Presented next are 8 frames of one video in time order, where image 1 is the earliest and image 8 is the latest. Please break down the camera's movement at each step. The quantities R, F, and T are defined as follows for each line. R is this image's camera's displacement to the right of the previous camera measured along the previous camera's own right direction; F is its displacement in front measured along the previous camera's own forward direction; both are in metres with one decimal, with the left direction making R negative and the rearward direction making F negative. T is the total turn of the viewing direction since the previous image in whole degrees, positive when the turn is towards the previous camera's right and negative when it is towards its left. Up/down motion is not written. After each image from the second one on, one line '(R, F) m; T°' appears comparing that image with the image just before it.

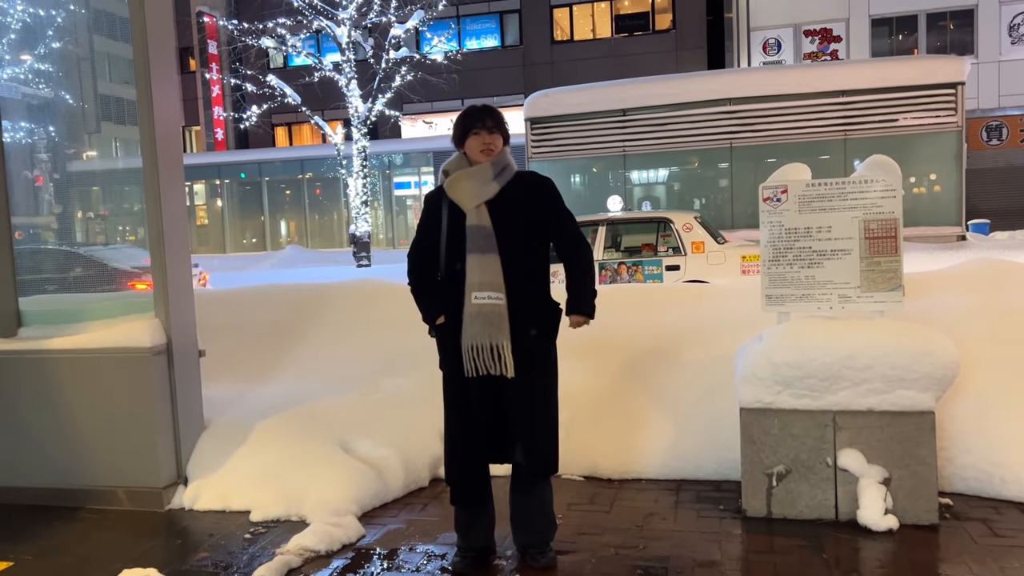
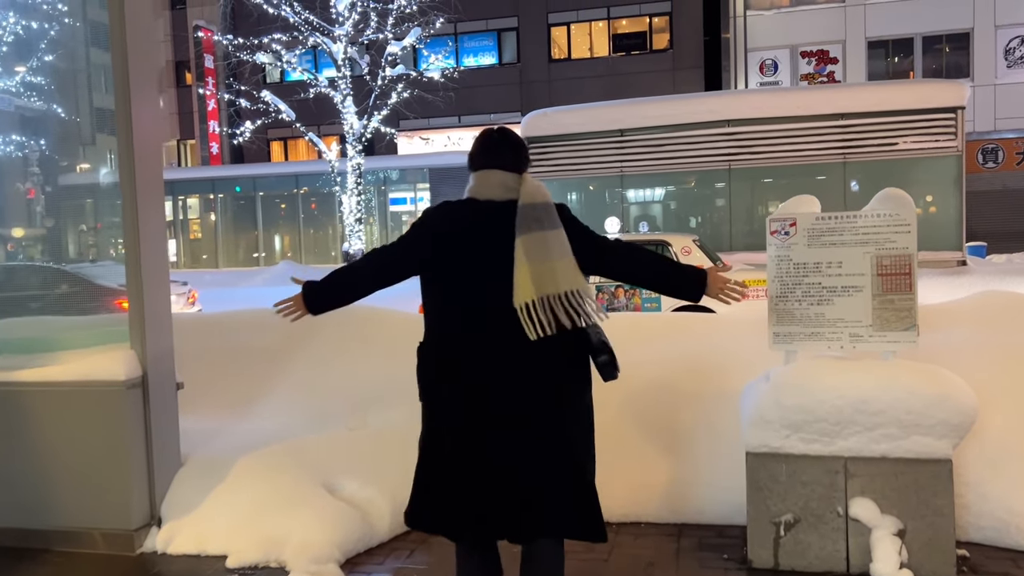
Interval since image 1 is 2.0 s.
(0.0, +0.2) m; 0°
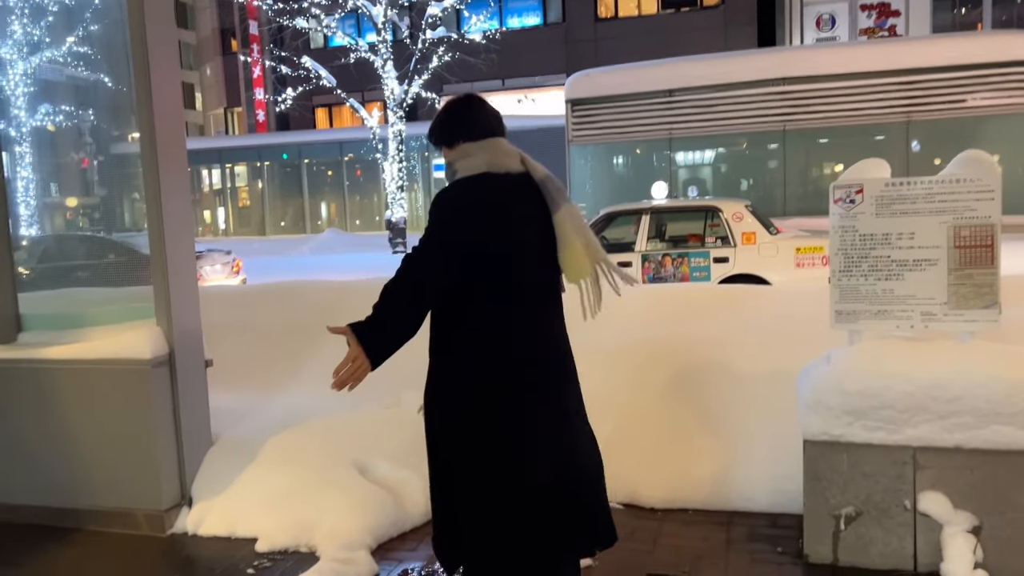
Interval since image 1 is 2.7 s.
(0.0, +0.3) m; -3°
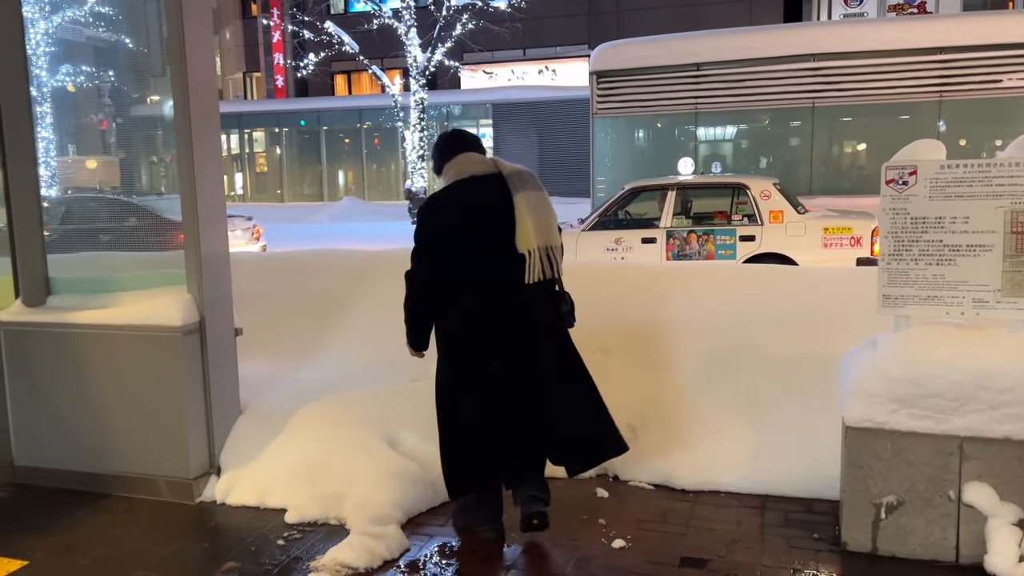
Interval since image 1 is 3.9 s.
(-0.1, +0.1) m; -1°
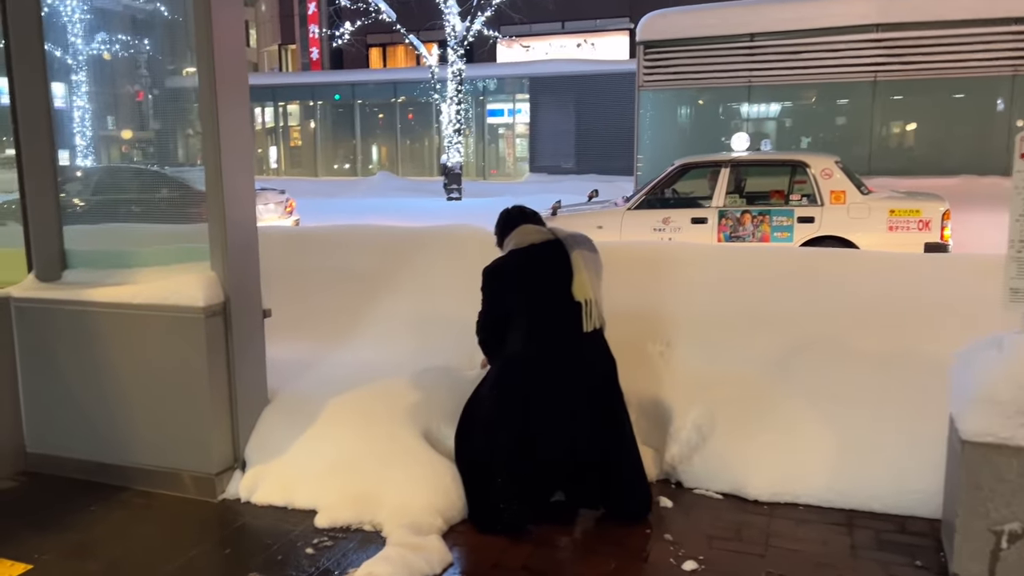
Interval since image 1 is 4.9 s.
(-0.1, +0.4) m; -2°
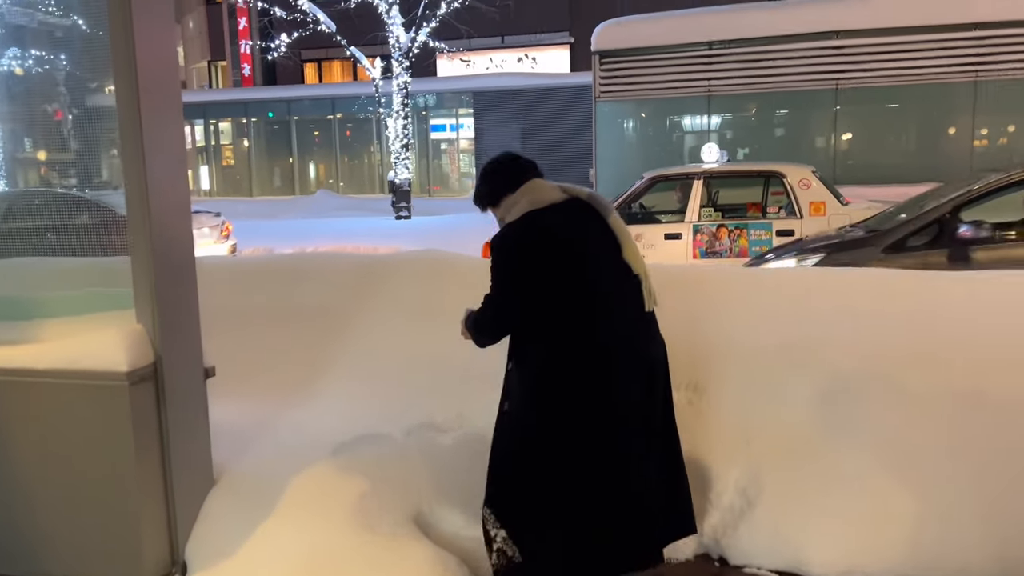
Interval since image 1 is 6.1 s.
(-0.3, +0.7) m; +4°
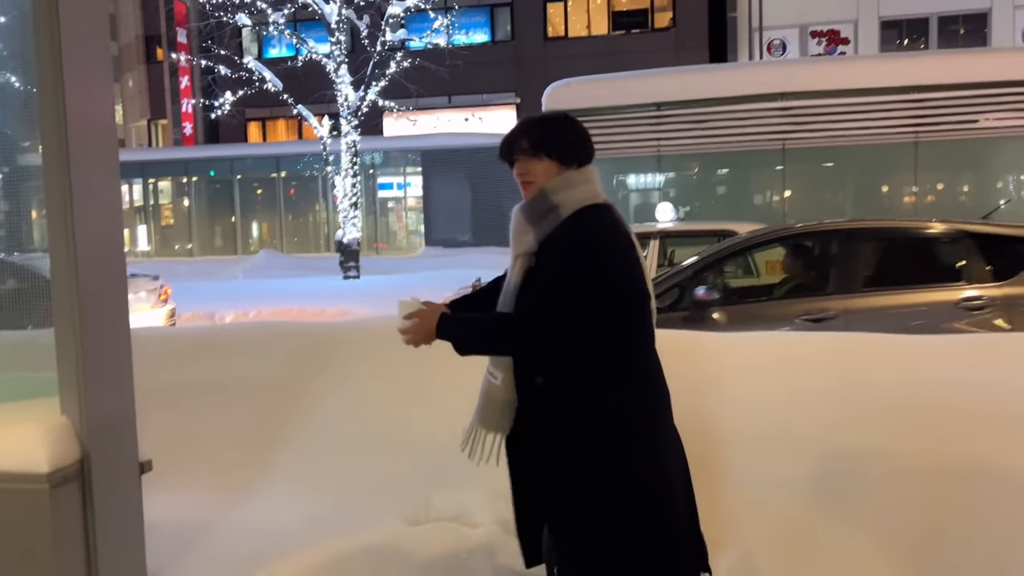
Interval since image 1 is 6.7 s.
(-0.1, +0.3) m; +4°
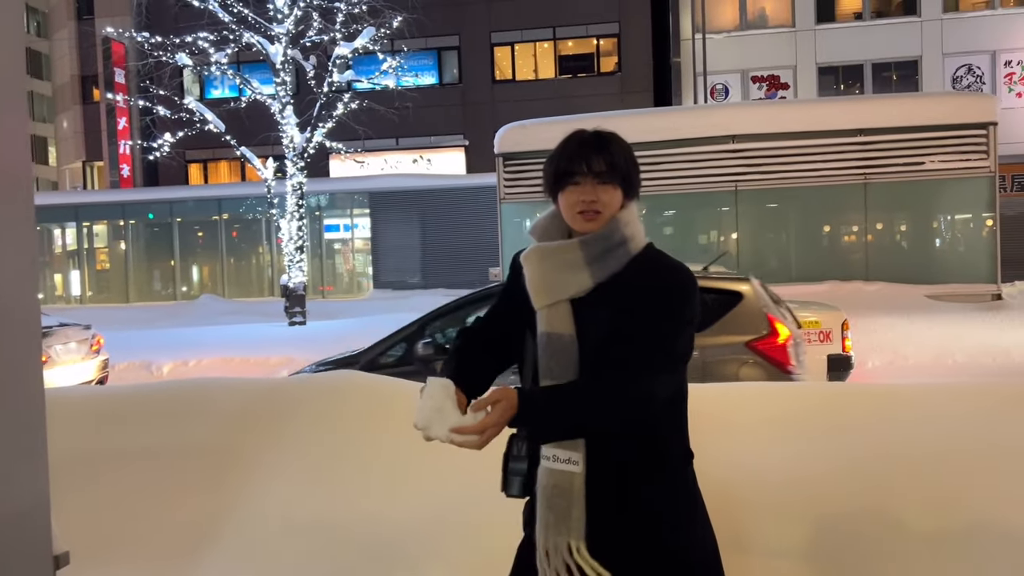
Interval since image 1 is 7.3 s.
(-0.1, +0.3) m; +4°
